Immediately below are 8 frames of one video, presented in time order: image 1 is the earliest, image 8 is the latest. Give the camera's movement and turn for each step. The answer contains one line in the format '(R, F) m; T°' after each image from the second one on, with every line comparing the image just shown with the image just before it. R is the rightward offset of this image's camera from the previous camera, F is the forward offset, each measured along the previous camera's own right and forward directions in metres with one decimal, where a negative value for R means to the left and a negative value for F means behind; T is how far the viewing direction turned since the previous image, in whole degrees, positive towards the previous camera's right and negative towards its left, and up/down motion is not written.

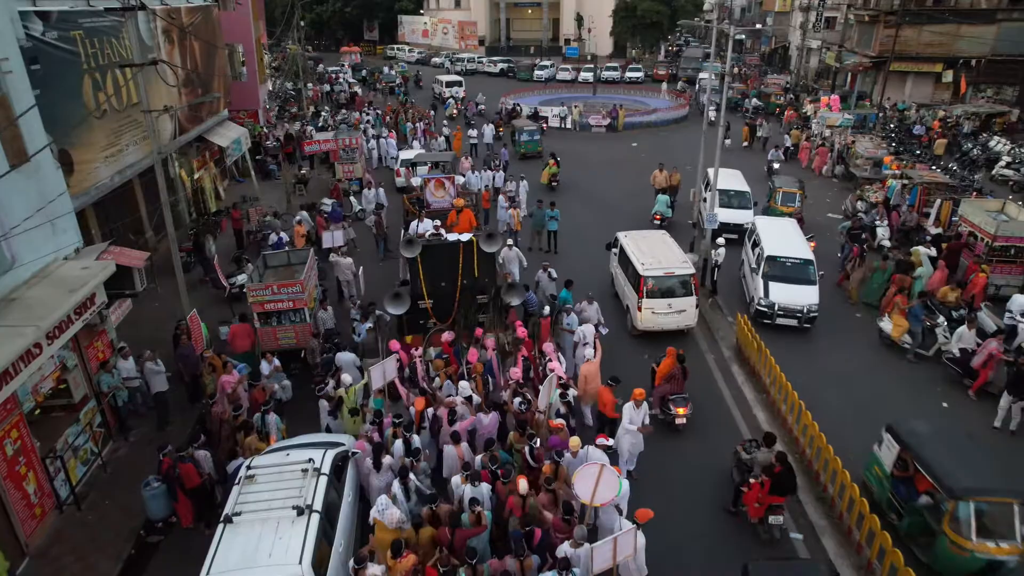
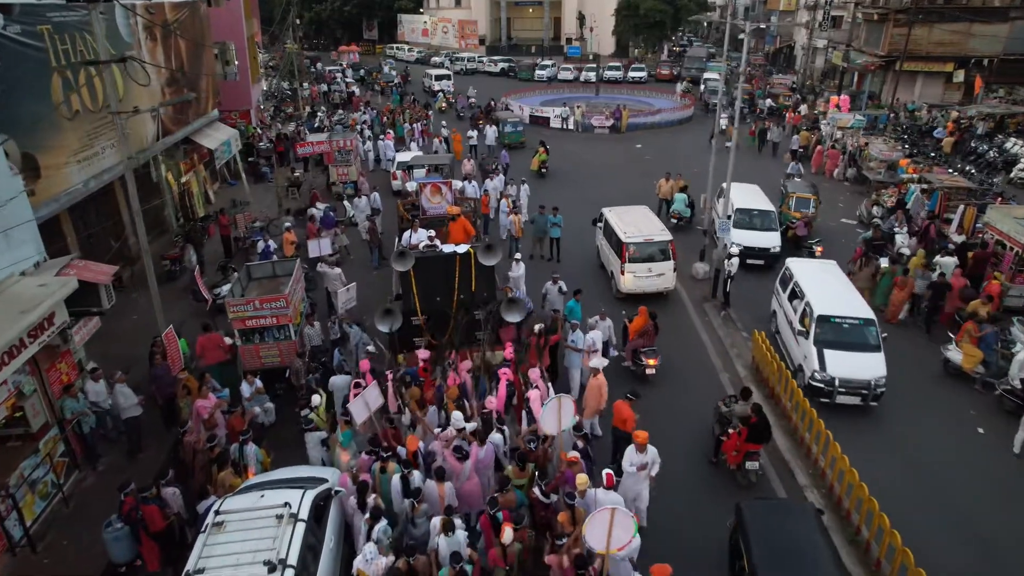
(0.0, +0.9) m; 0°
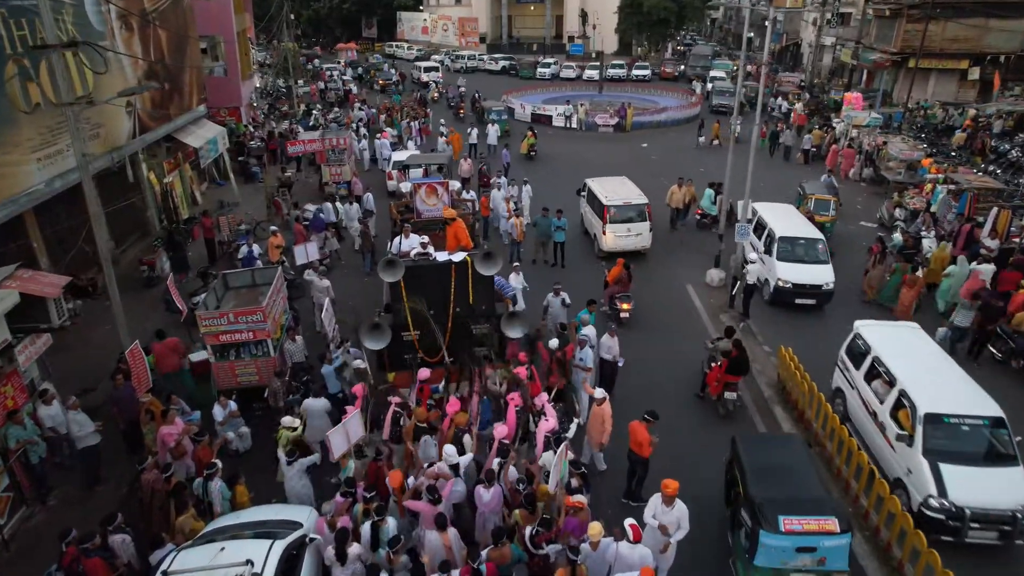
(0.0, +1.1) m; 0°
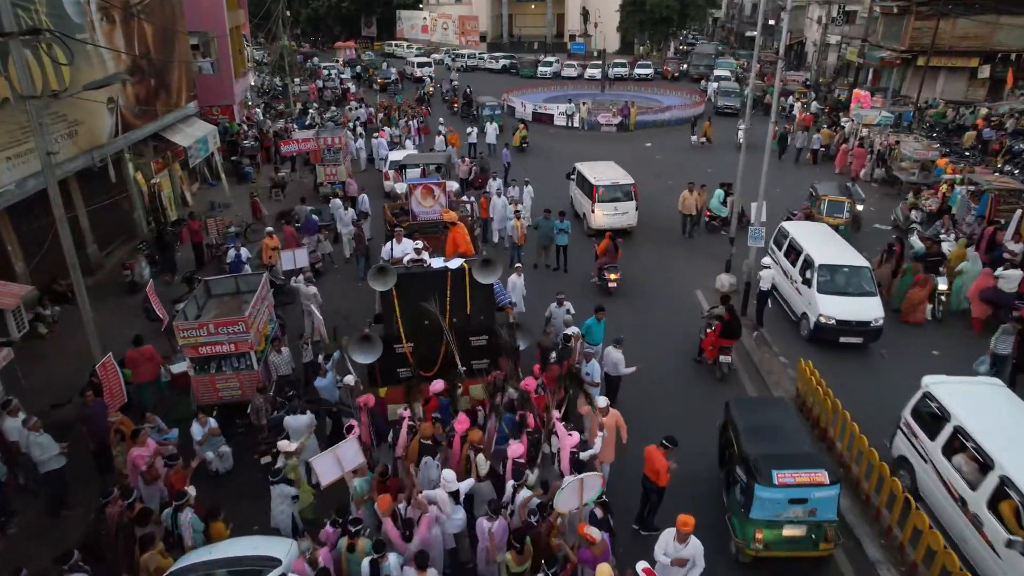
(0.0, +0.7) m; 0°
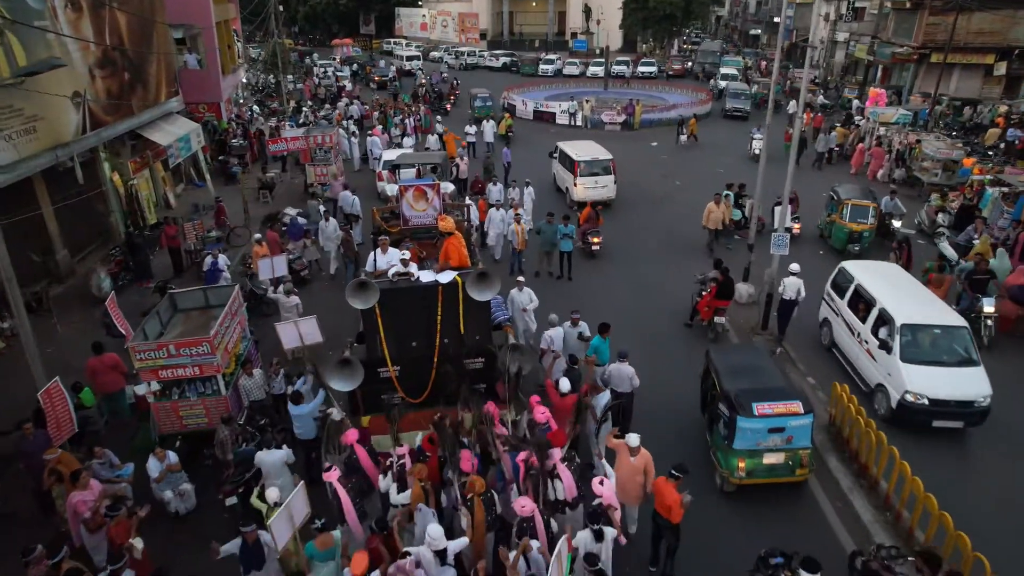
(0.0, +1.1) m; 0°
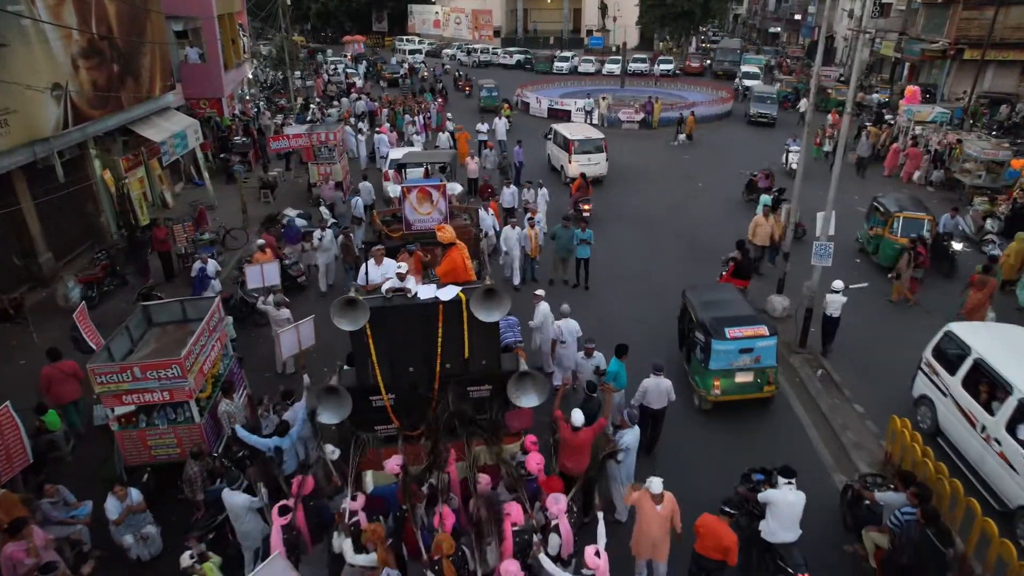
(0.0, +1.1) m; -1°
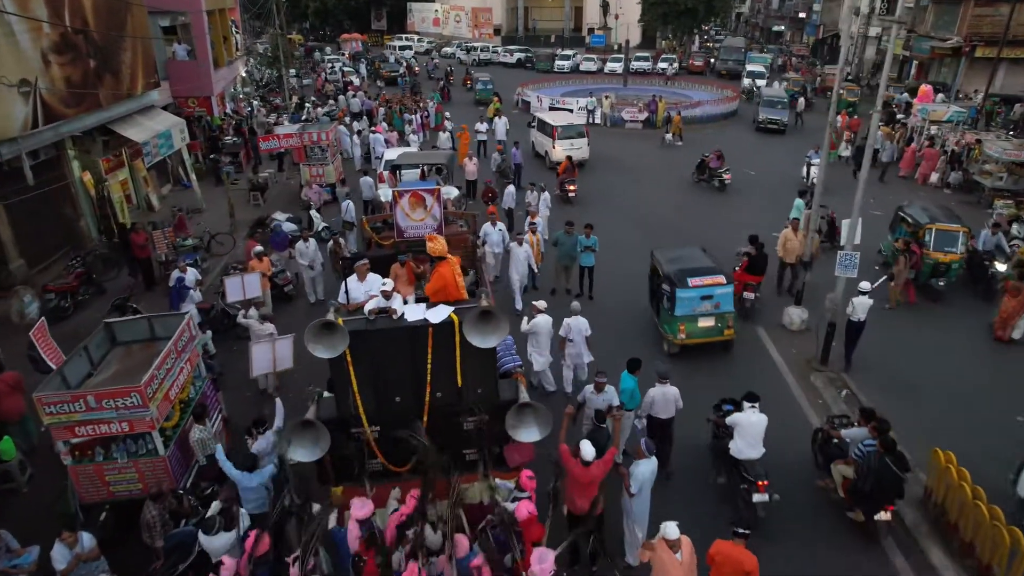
(0.0, +0.8) m; 0°
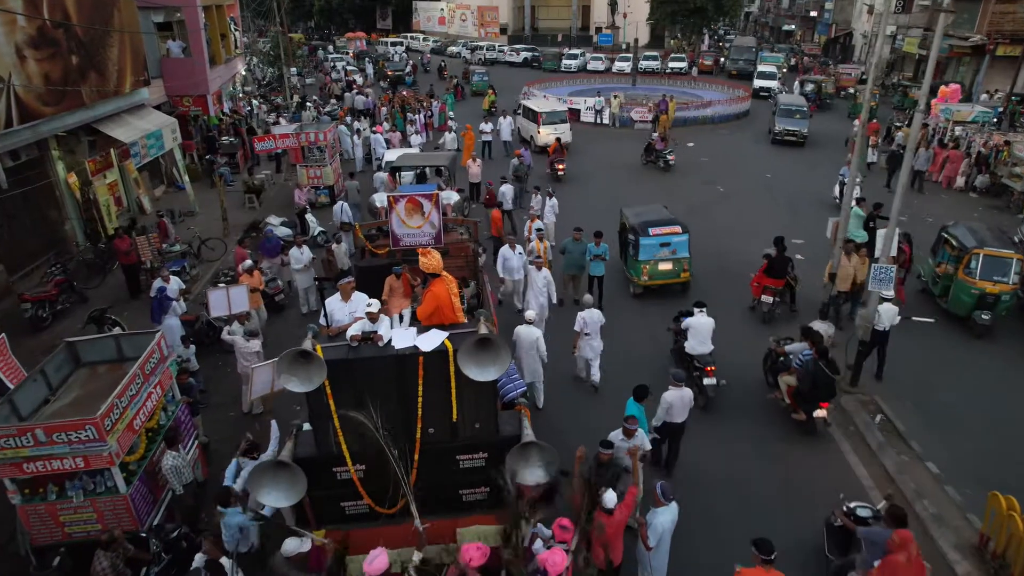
(0.0, +0.8) m; -1°
